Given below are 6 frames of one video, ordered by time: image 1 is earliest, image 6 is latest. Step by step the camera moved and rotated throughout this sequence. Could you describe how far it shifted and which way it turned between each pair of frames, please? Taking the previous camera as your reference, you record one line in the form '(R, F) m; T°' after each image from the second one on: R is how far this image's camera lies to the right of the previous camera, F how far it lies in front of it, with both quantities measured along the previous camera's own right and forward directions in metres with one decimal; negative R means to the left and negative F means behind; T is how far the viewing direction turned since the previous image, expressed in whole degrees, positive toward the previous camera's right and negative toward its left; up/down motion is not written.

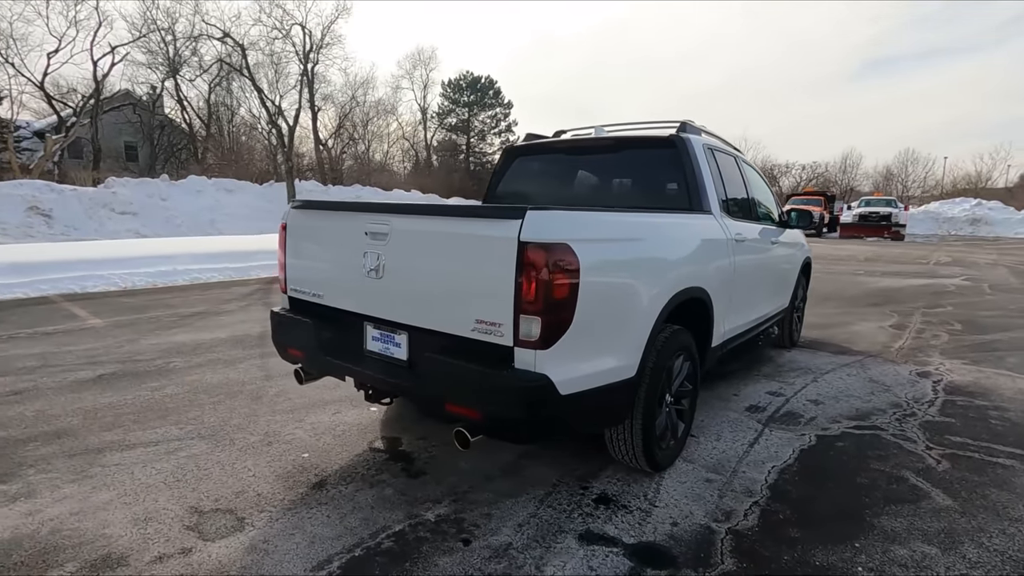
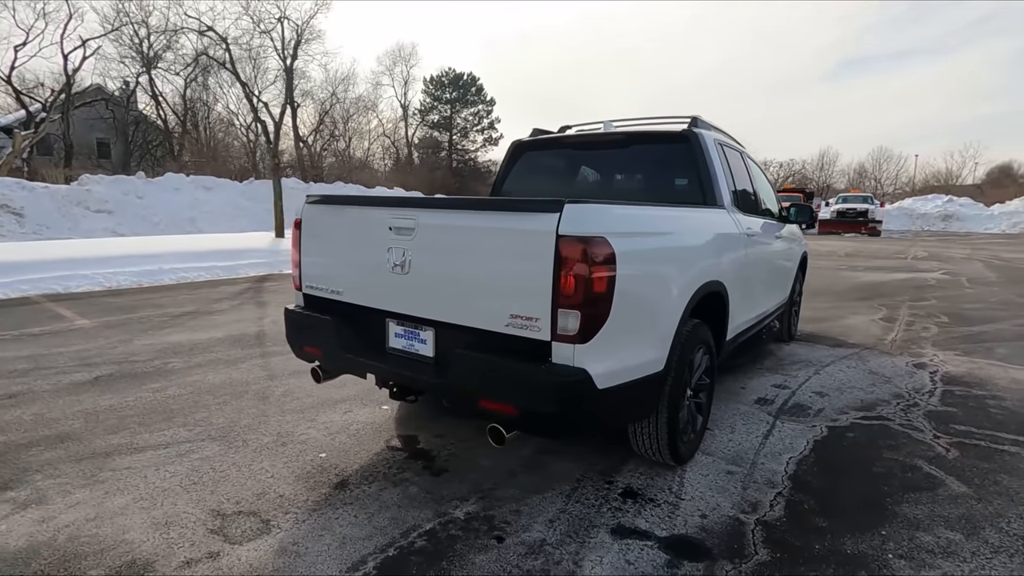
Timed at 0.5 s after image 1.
(-0.2, 0.0) m; +2°
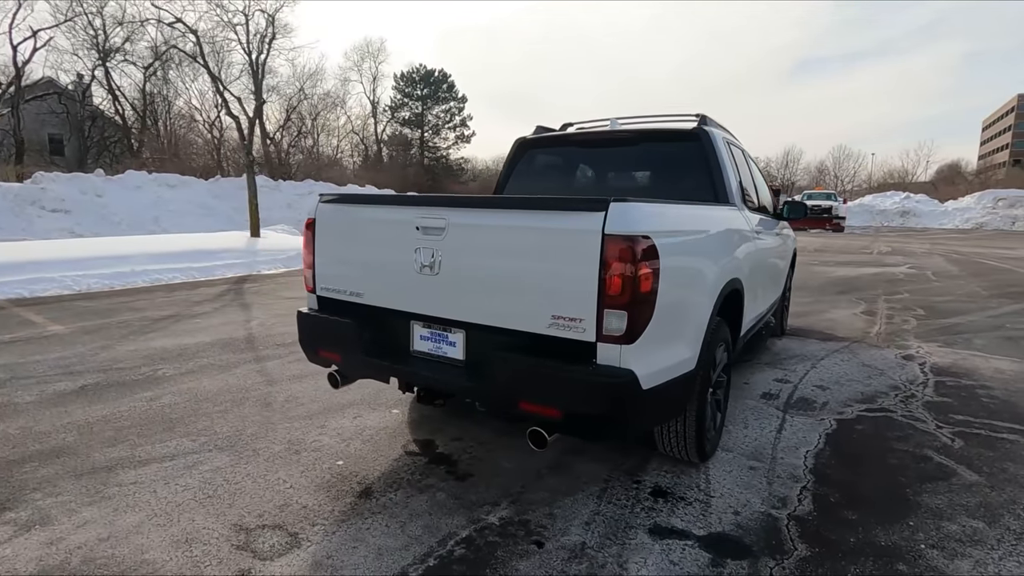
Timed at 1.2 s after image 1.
(-0.3, +0.1) m; +3°
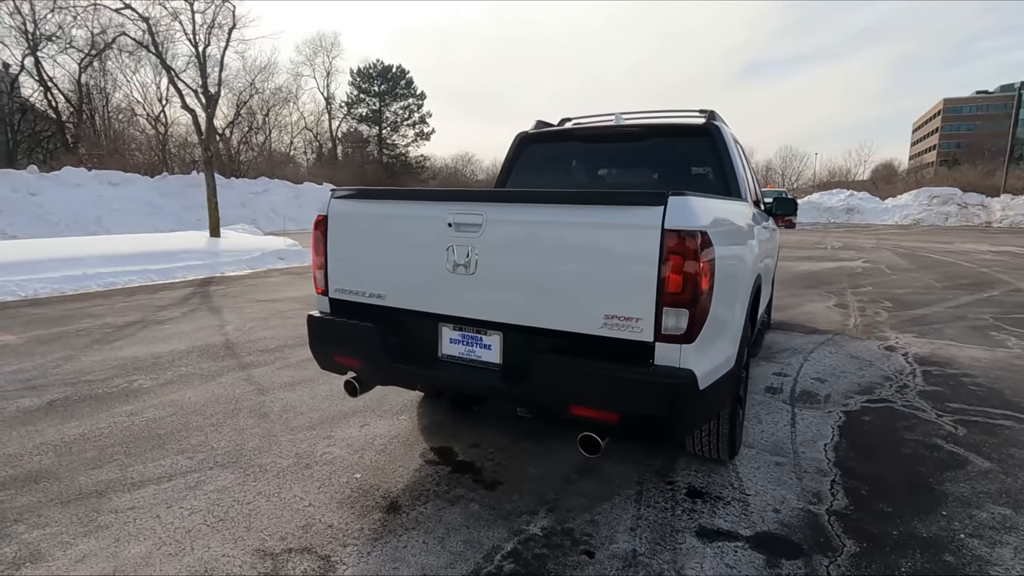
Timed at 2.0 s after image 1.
(-0.4, +0.1) m; +4°
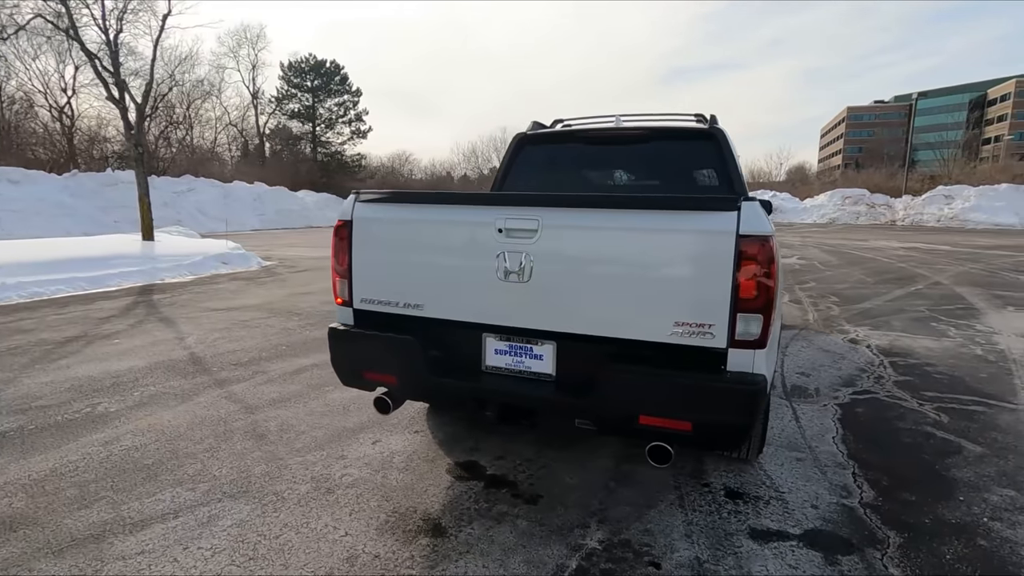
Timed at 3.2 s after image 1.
(-0.5, +0.1) m; +7°
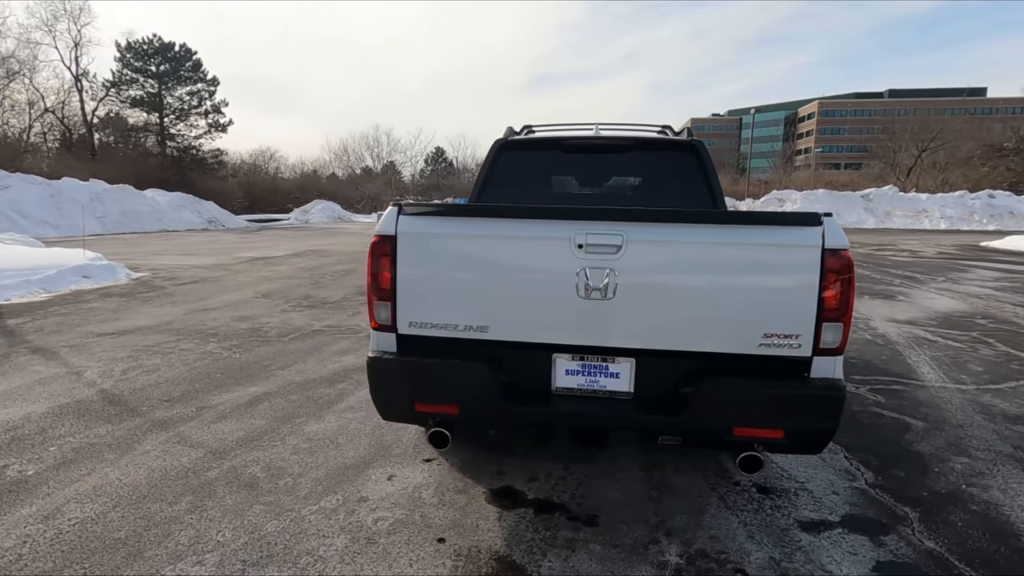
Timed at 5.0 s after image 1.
(-0.9, +0.2) m; +13°
